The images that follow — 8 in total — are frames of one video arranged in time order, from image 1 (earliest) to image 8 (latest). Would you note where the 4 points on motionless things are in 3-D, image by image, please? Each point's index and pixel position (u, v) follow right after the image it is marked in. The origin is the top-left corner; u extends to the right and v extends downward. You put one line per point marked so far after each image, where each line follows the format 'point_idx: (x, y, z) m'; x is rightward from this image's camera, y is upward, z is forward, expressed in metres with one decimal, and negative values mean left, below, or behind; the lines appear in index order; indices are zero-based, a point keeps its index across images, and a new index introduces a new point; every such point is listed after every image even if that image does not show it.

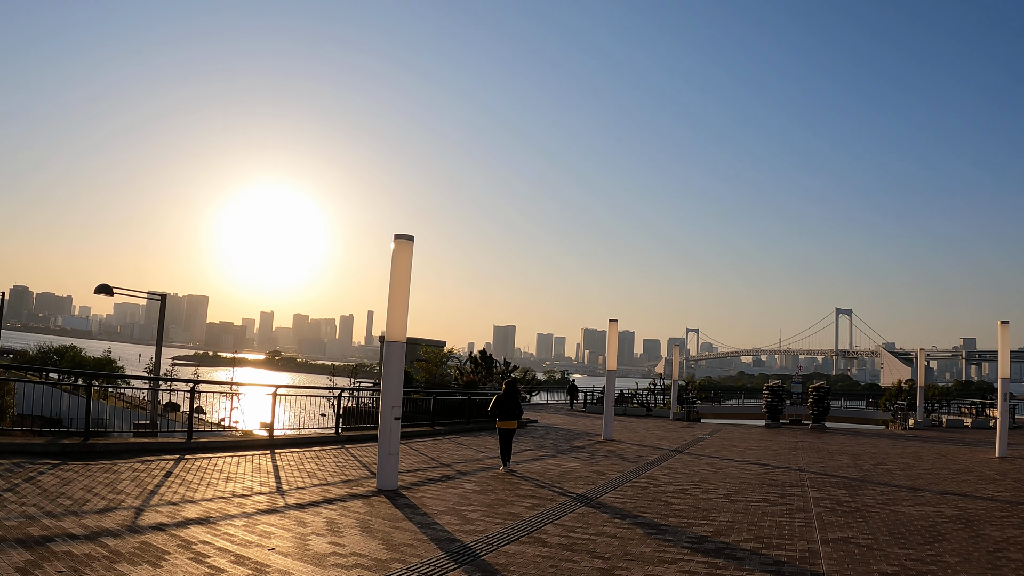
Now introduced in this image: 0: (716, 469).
0: (+4.0, -3.5, +13.3) m
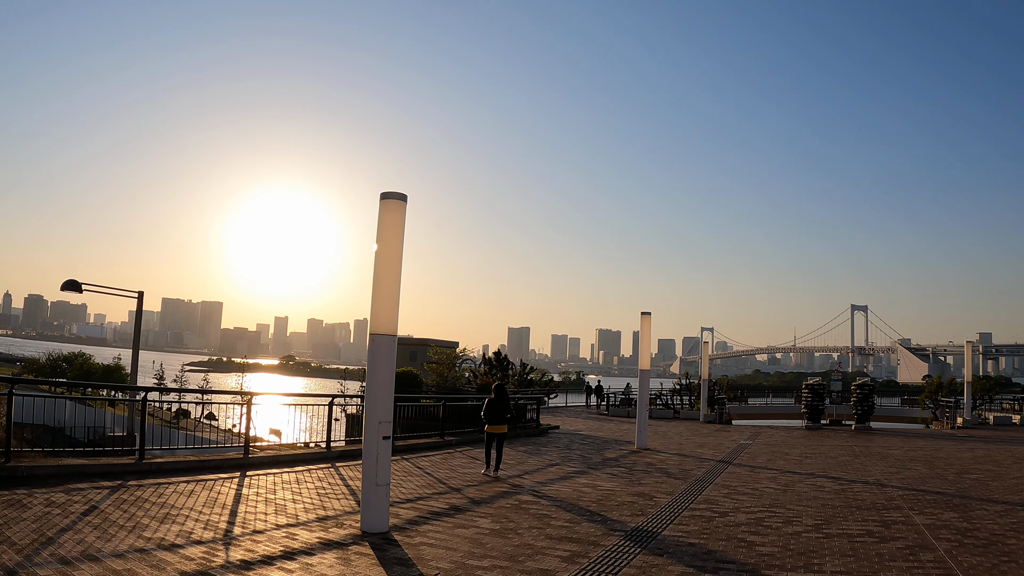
0: (+4.4, -3.2, +11.0) m
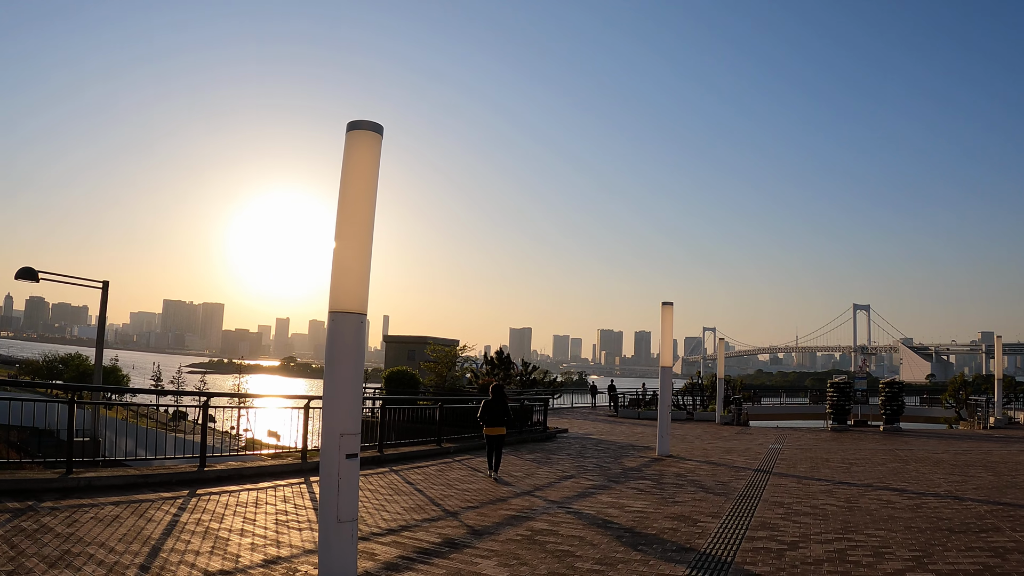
0: (+4.5, -2.9, +9.2) m
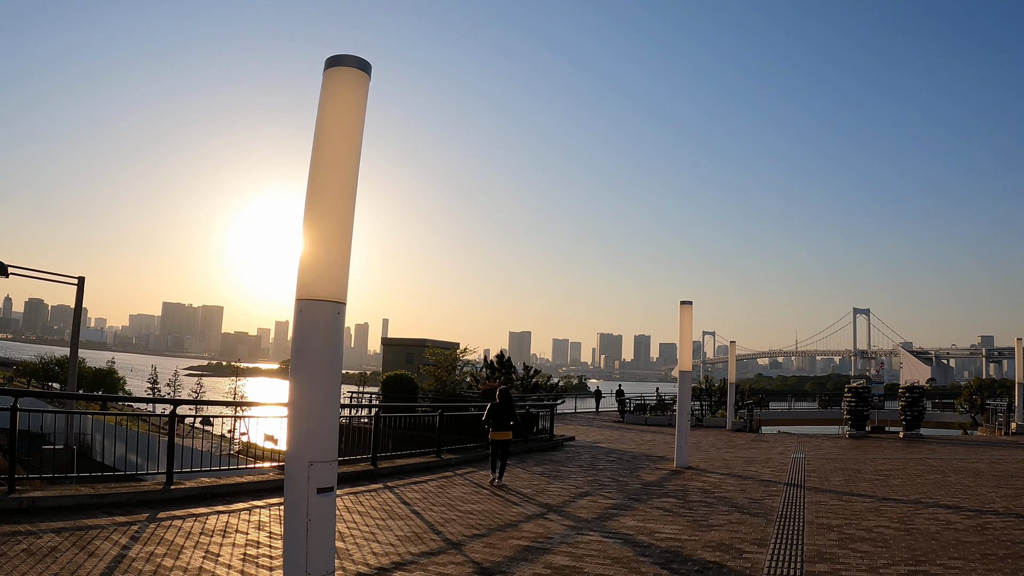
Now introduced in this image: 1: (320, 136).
0: (+4.6, -2.8, +8.1) m
1: (-1.1, +0.8, +3.9) m
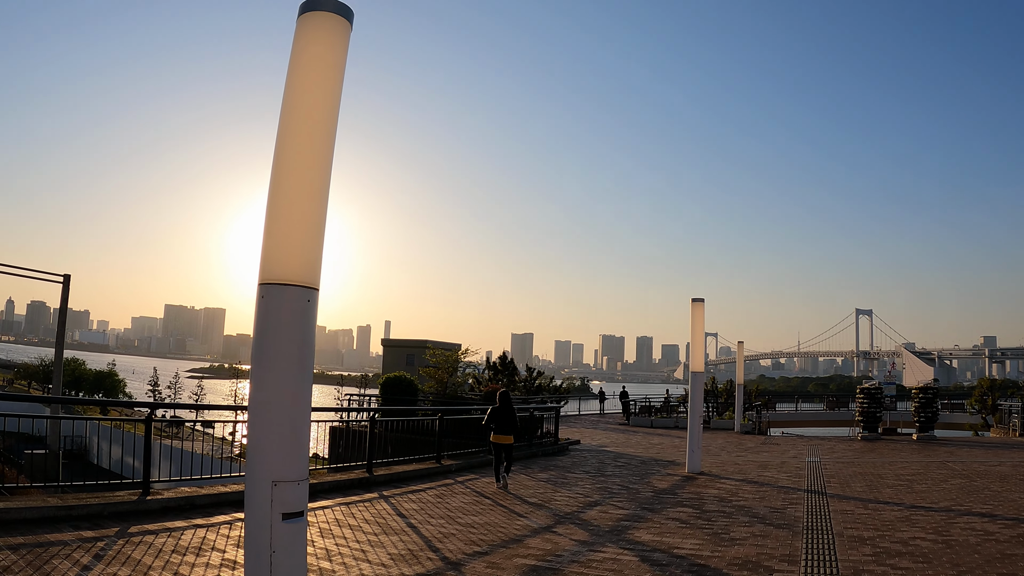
0: (+4.6, -2.8, +7.5) m
1: (-1.0, +0.9, +3.3) m
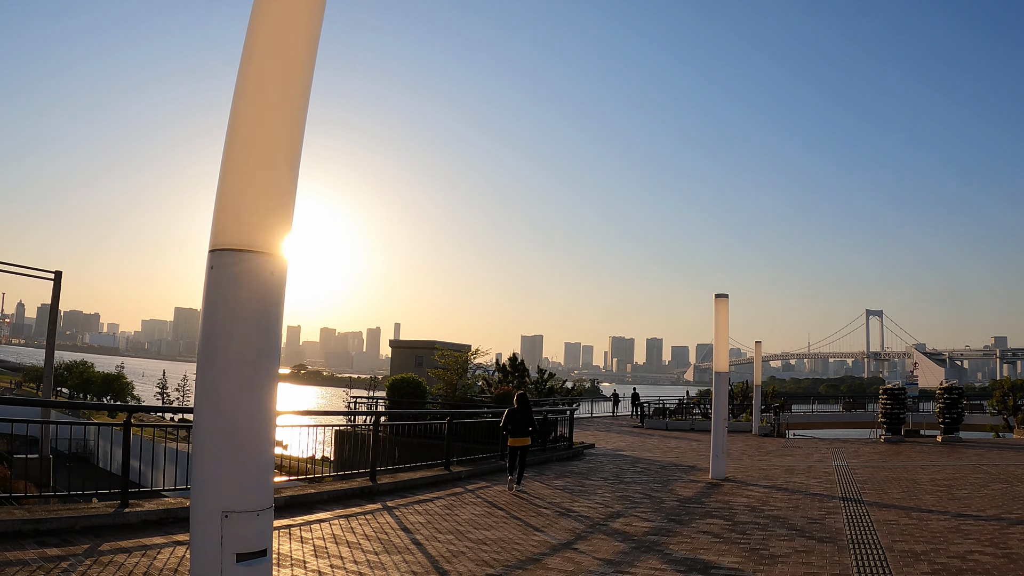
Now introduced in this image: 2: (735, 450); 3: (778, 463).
0: (+4.8, -2.6, +6.7) m
1: (-0.9, +1.0, +2.6) m
2: (+6.0, -4.3, +18.8) m
3: (+5.8, -3.8, +15.3) m
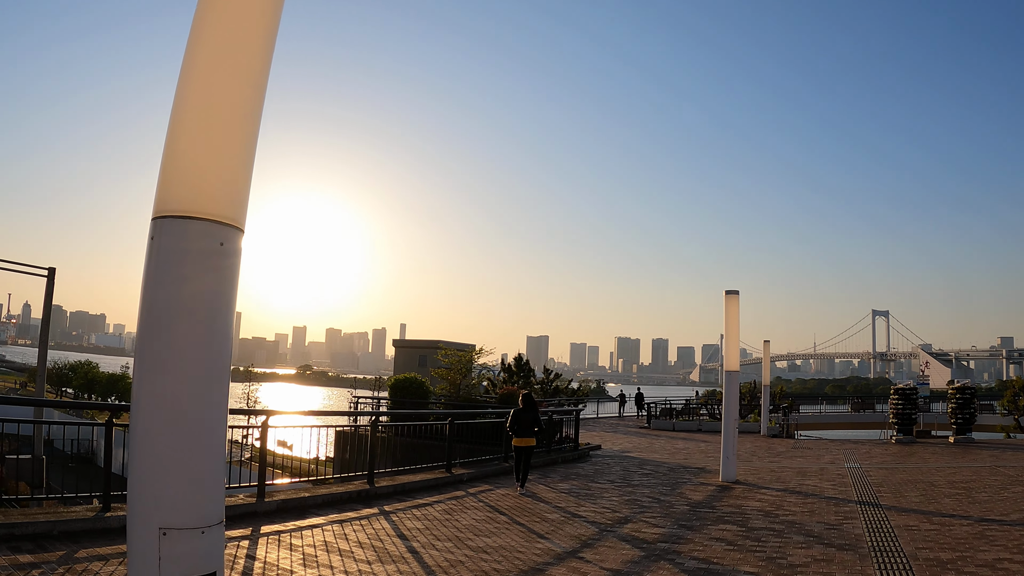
0: (+4.8, -2.6, +6.4) m
1: (-0.9, +1.1, +2.2) m
2: (+6.1, -4.3, +18.4) m
3: (+5.9, -3.8, +14.9) m
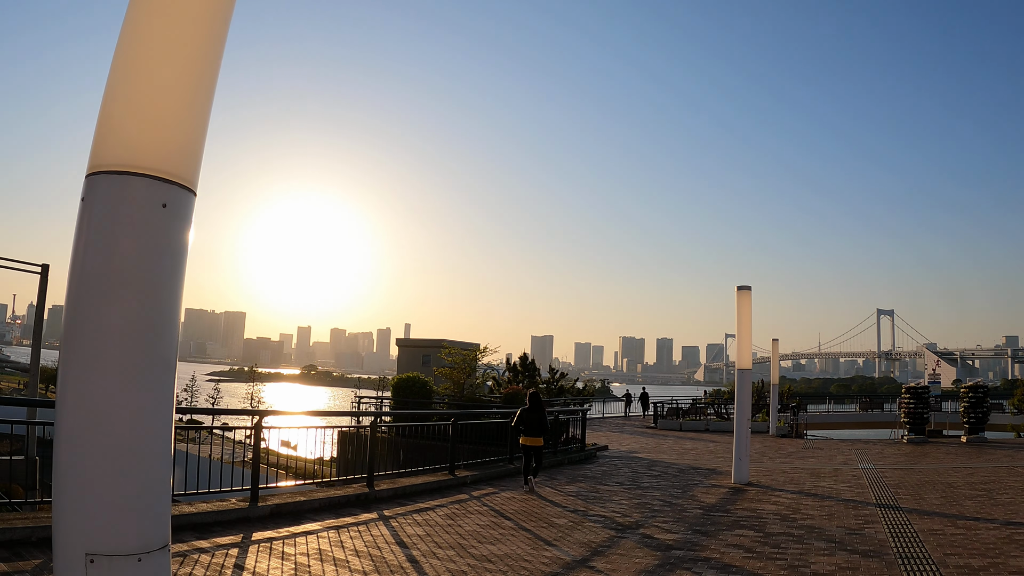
0: (+4.9, -2.5, +6.0) m
1: (-0.9, +1.1, +1.9) m
2: (+6.3, -4.2, +18.0) m
3: (+6.0, -3.7, +14.5) m
